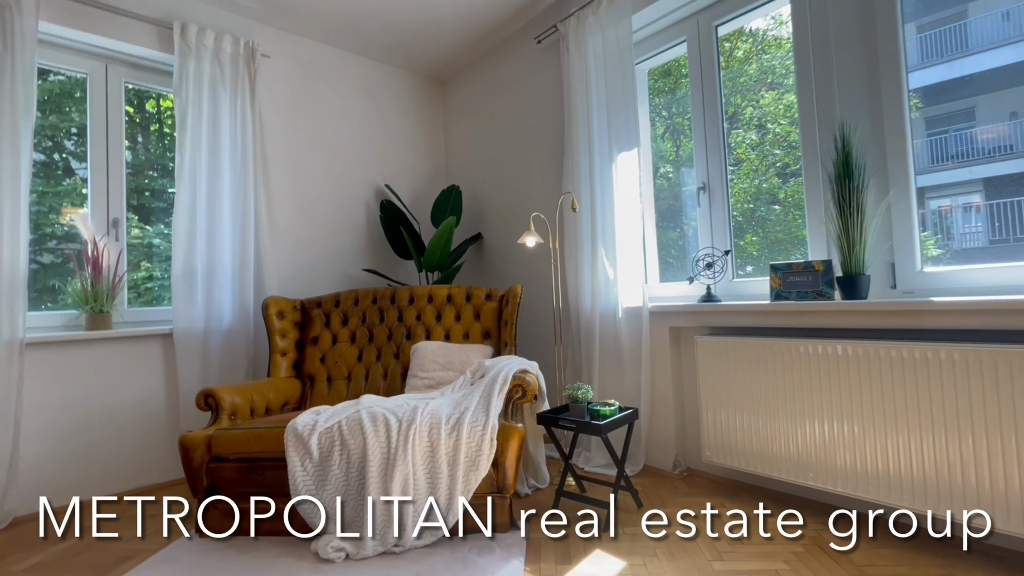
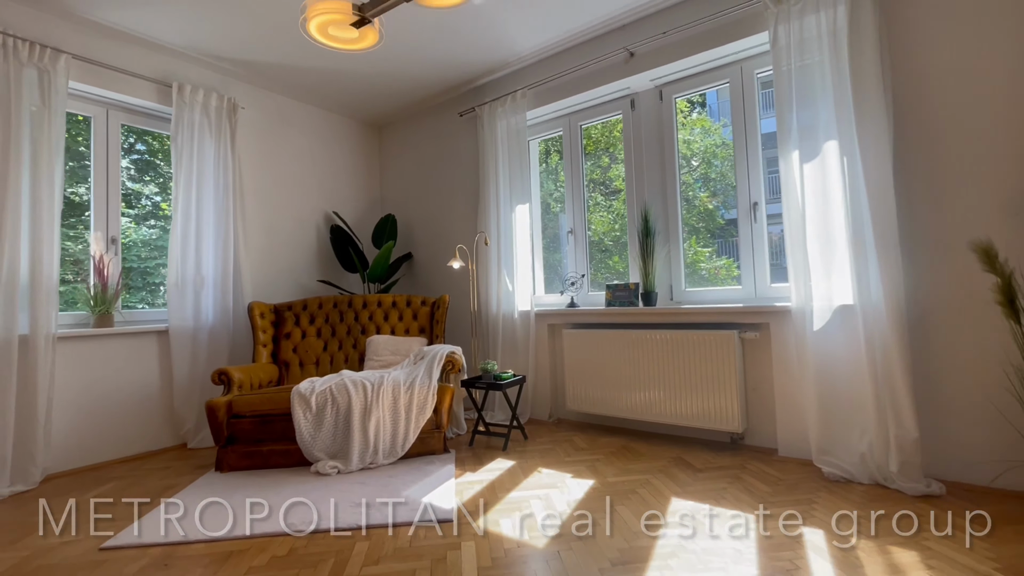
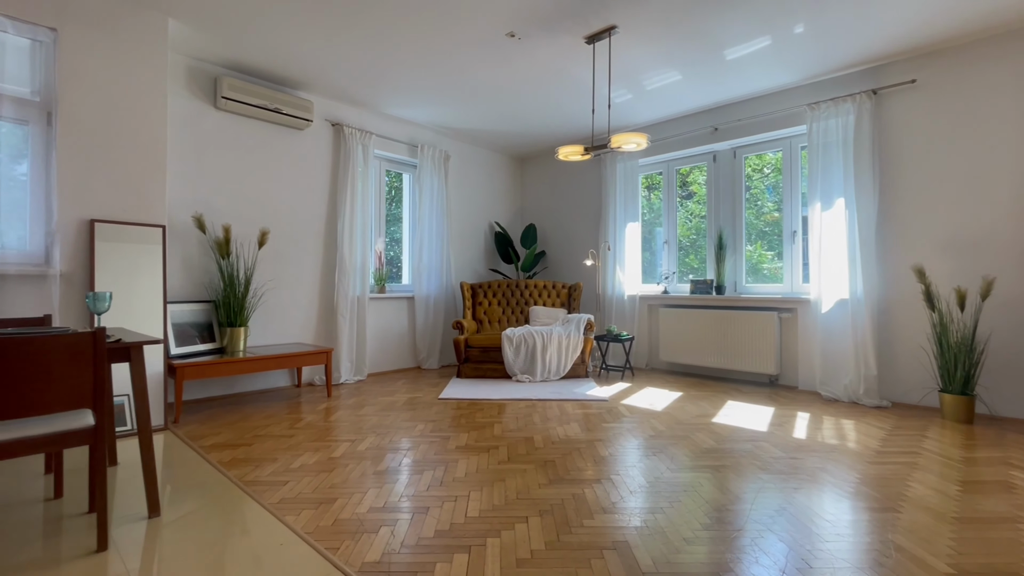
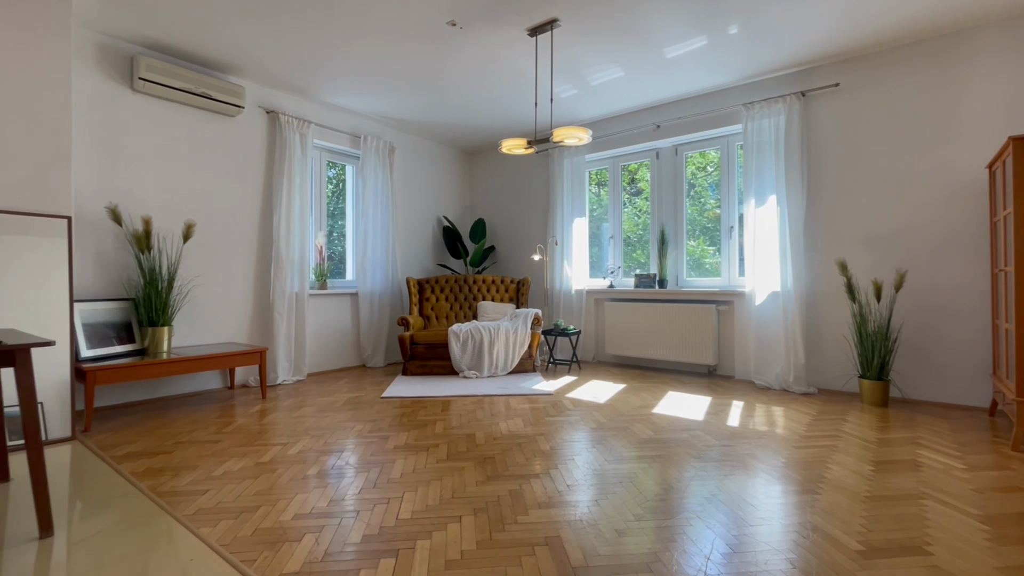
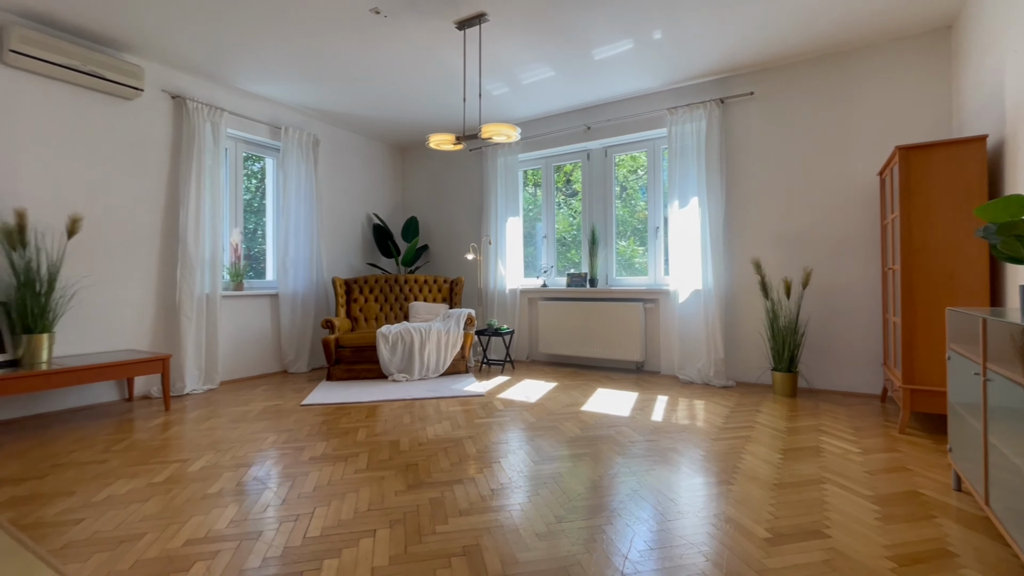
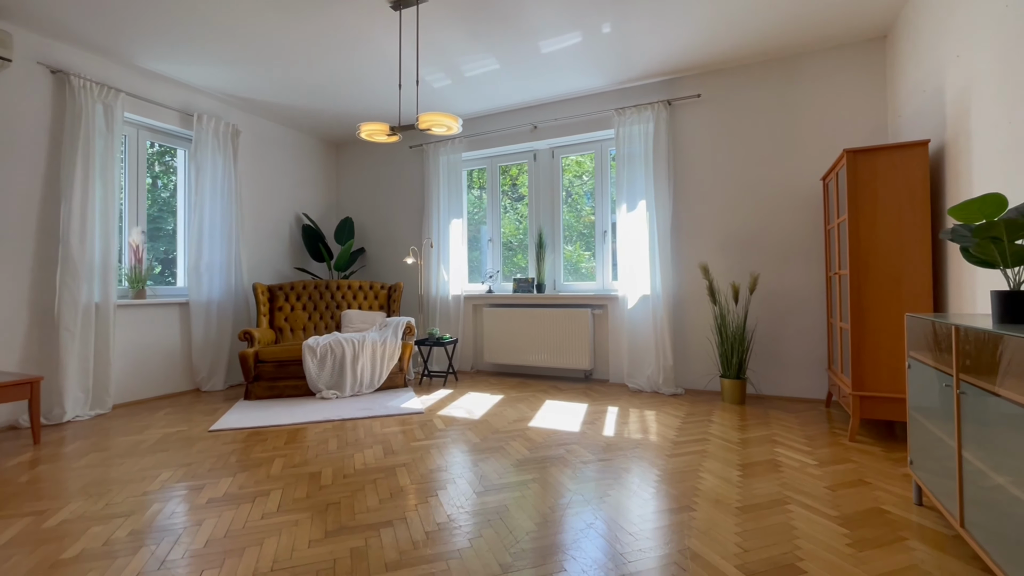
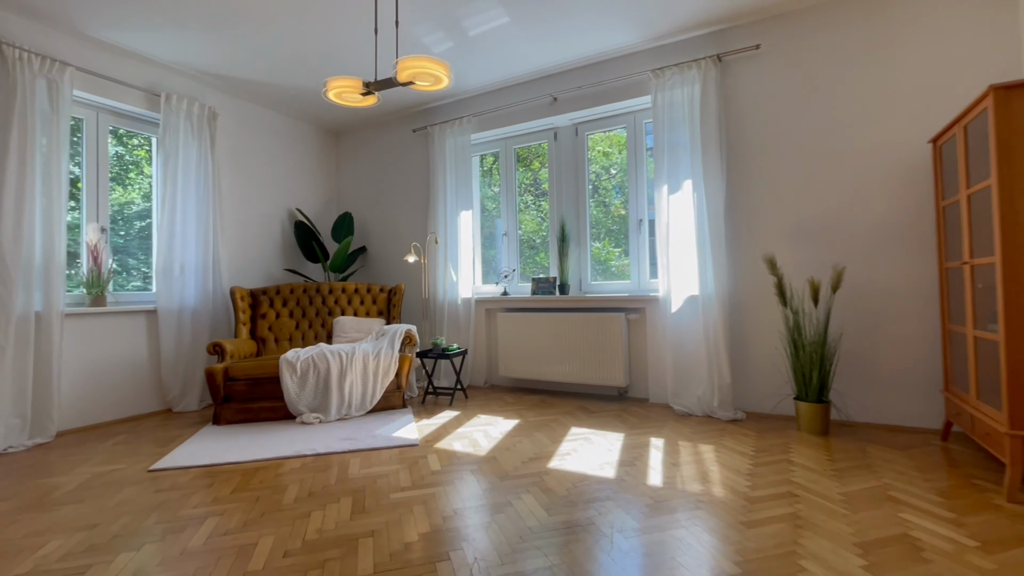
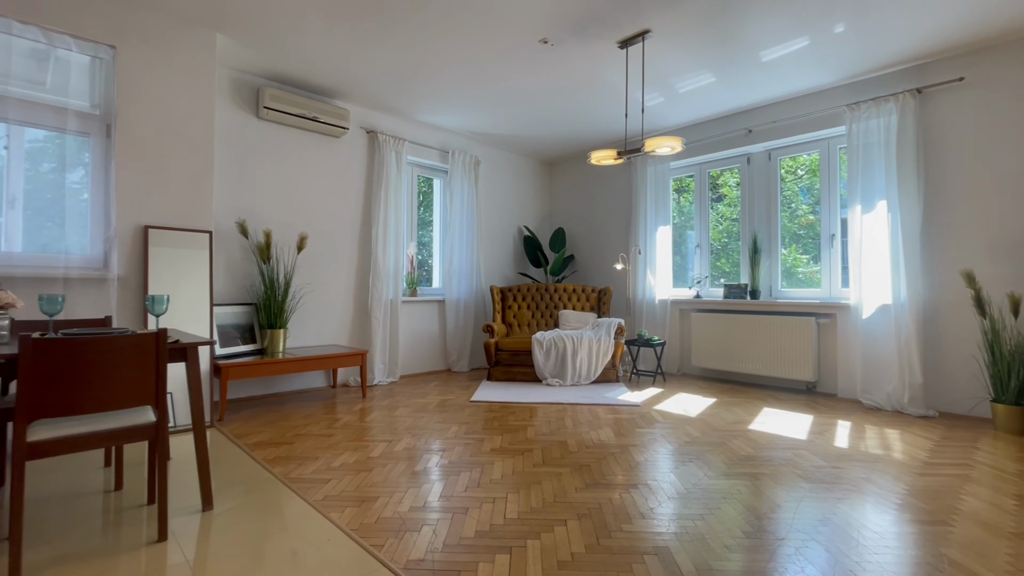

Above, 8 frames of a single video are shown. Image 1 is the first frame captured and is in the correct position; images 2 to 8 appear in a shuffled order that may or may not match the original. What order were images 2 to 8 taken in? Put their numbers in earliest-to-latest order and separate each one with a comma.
2, 7, 6, 5, 4, 3, 8
